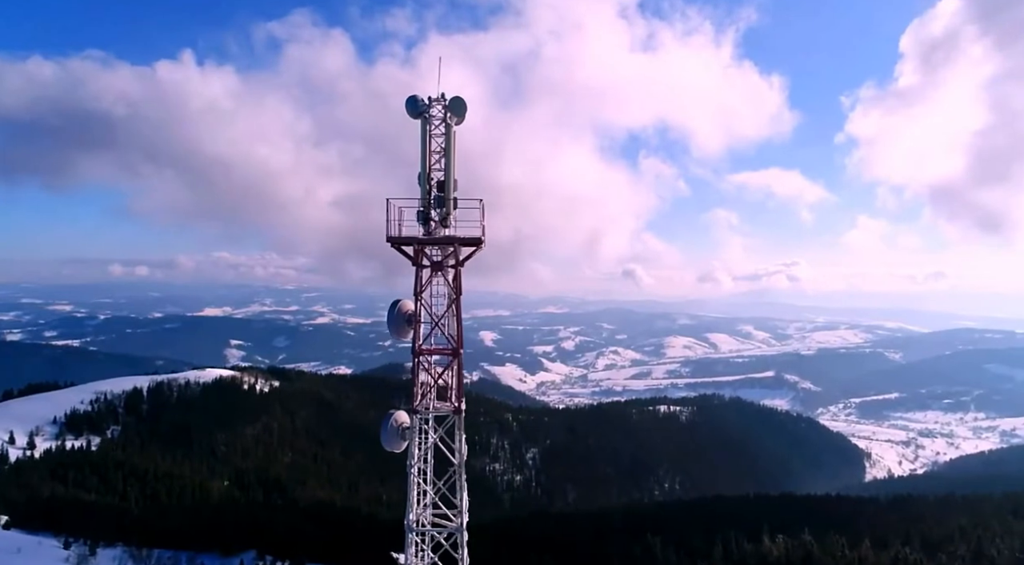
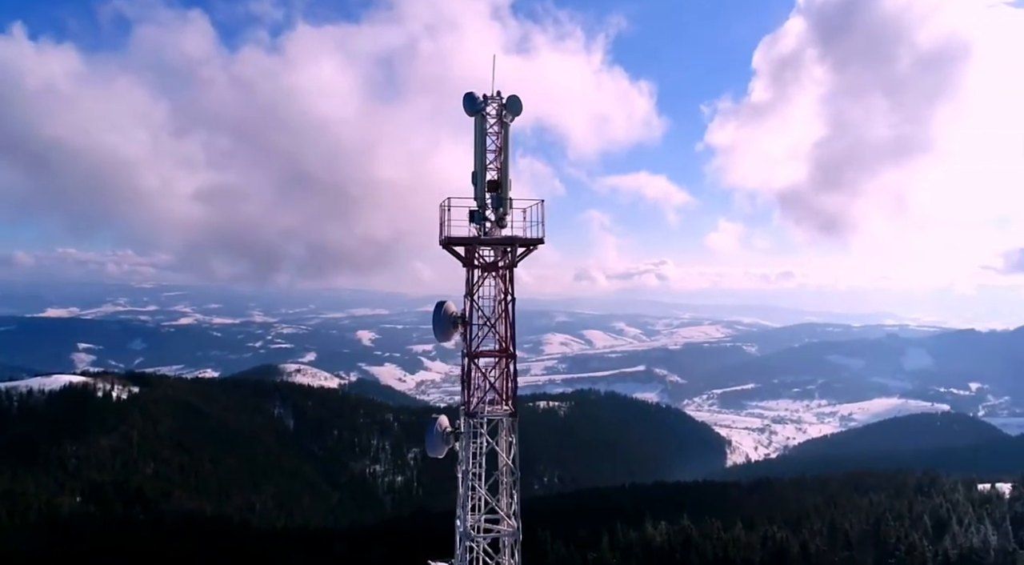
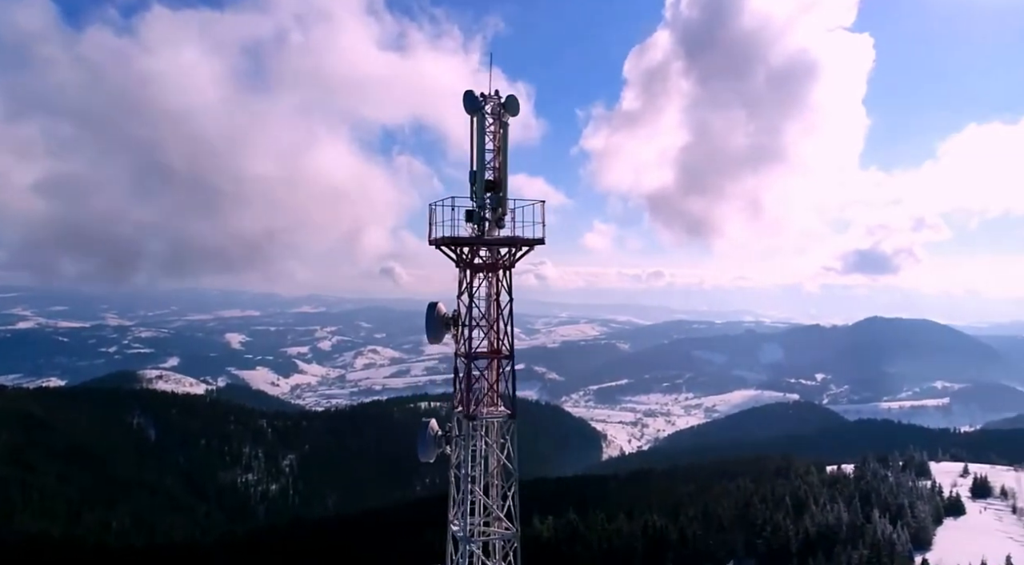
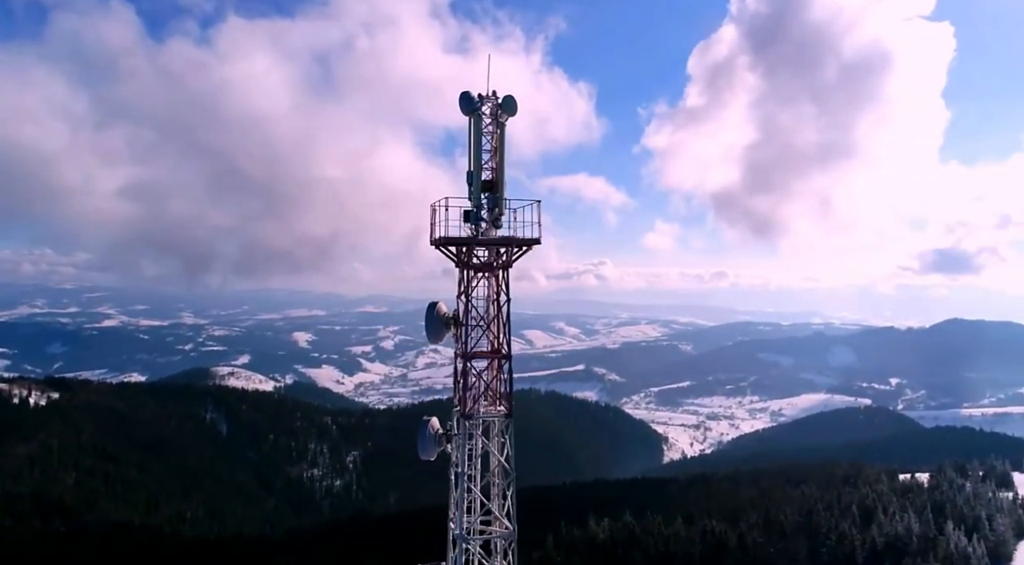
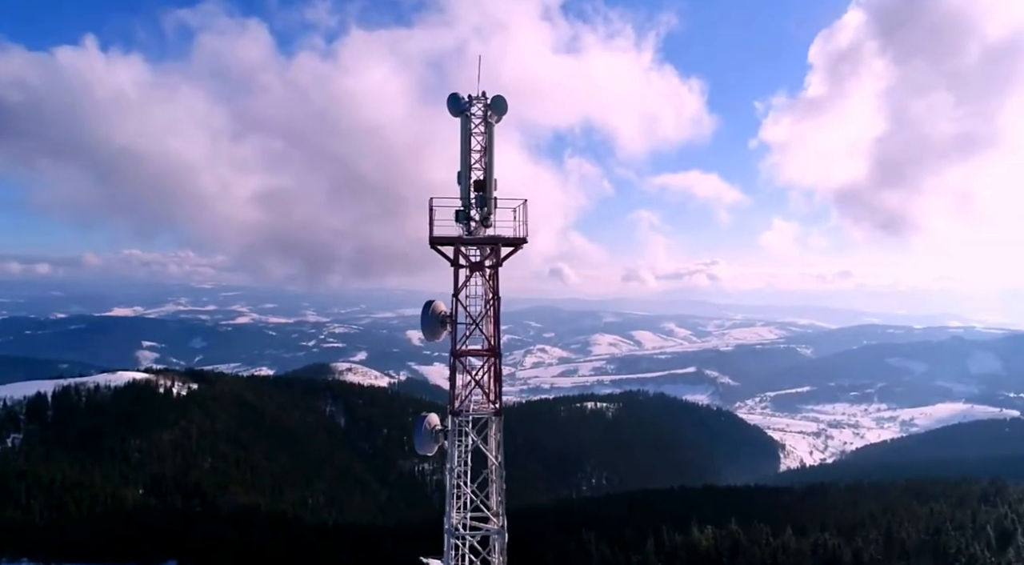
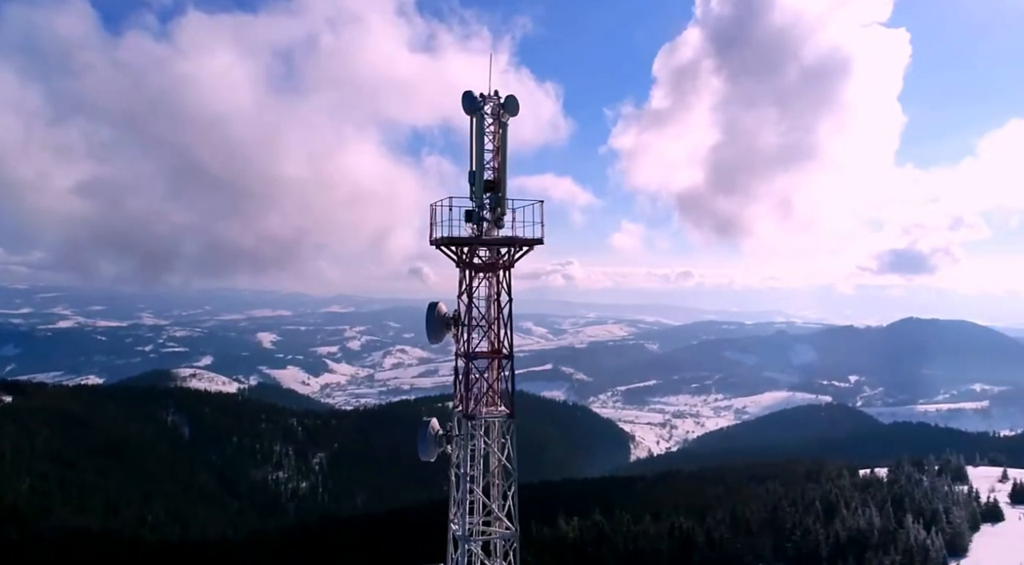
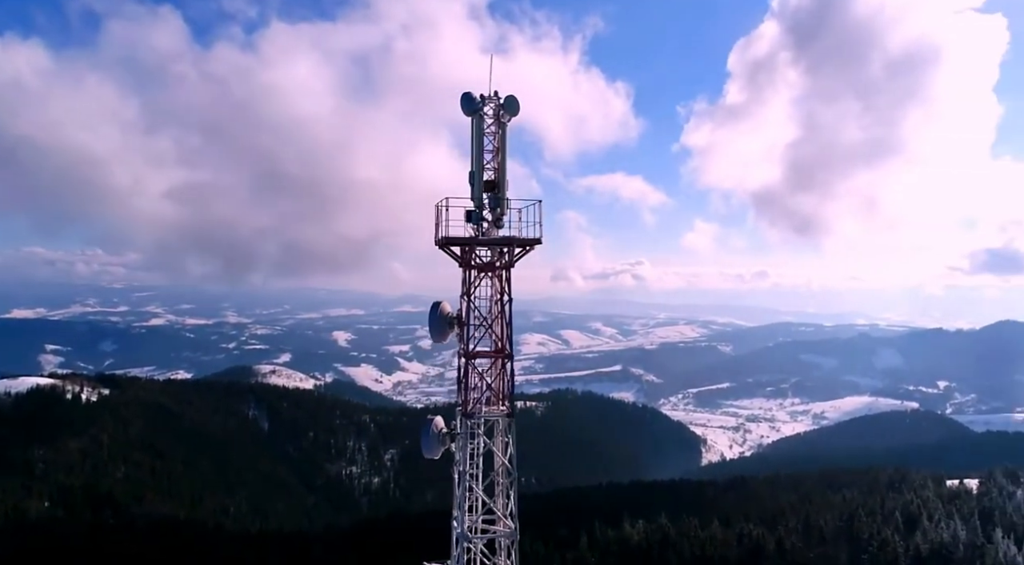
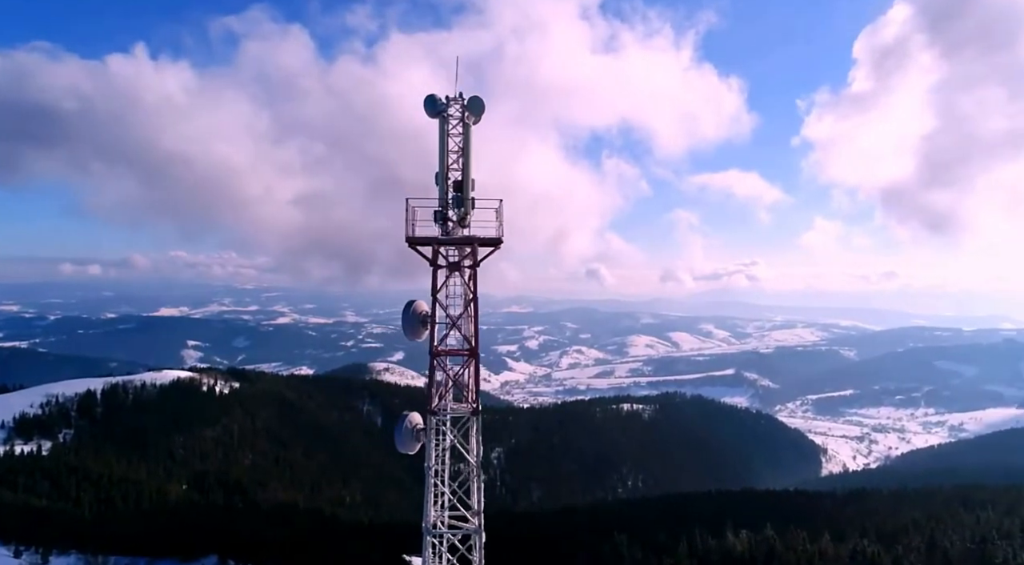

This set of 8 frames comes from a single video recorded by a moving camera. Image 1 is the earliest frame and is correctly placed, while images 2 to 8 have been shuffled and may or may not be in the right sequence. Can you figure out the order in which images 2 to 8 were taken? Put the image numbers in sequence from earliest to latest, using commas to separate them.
8, 5, 2, 7, 4, 6, 3
